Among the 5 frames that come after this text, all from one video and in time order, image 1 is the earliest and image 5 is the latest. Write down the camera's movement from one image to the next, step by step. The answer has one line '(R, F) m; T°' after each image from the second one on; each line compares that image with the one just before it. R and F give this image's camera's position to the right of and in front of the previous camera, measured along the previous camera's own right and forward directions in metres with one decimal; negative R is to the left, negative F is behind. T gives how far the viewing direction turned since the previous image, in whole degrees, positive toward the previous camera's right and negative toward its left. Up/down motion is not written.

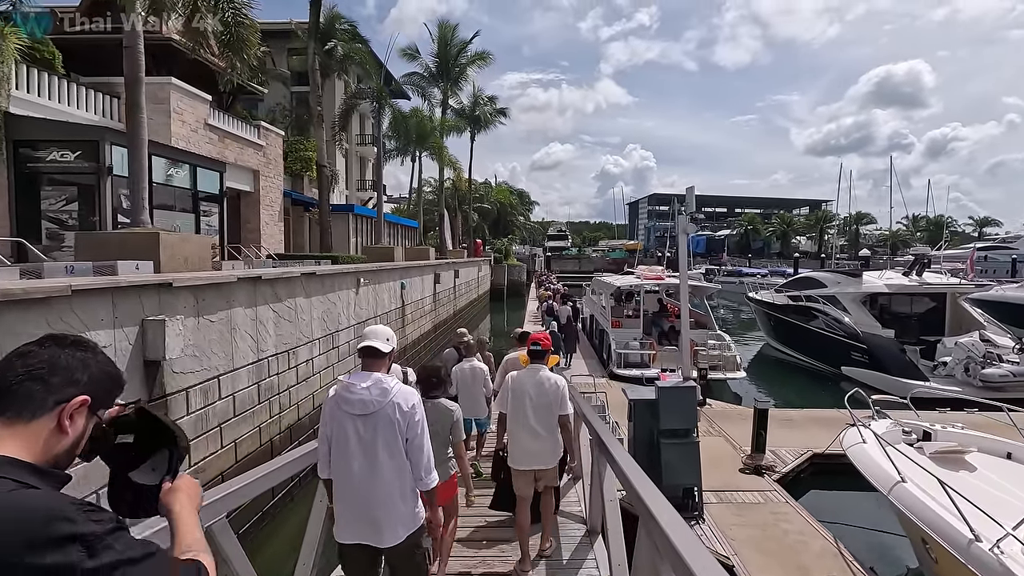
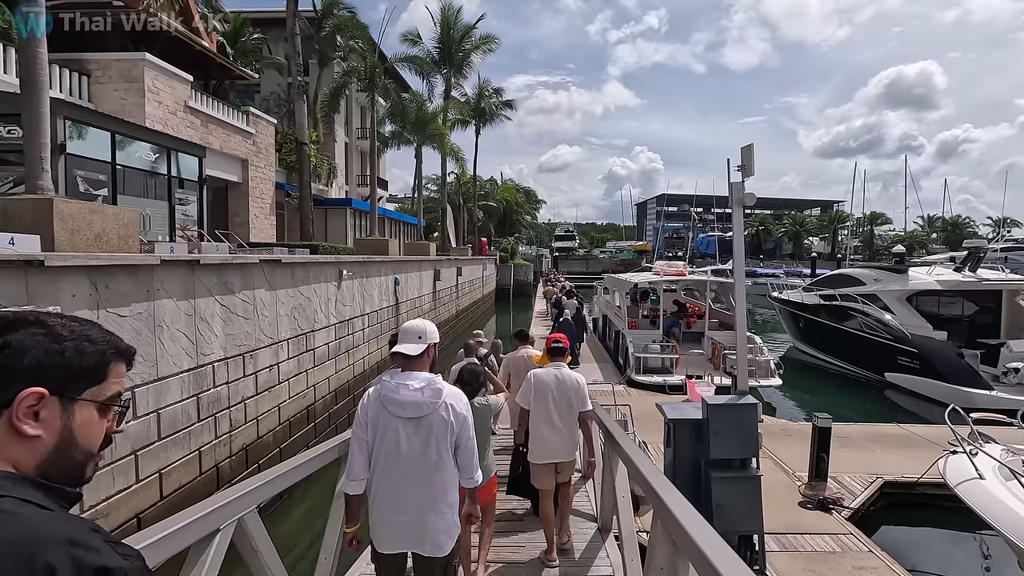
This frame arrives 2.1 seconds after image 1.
(0.0, +1.7) m; -1°
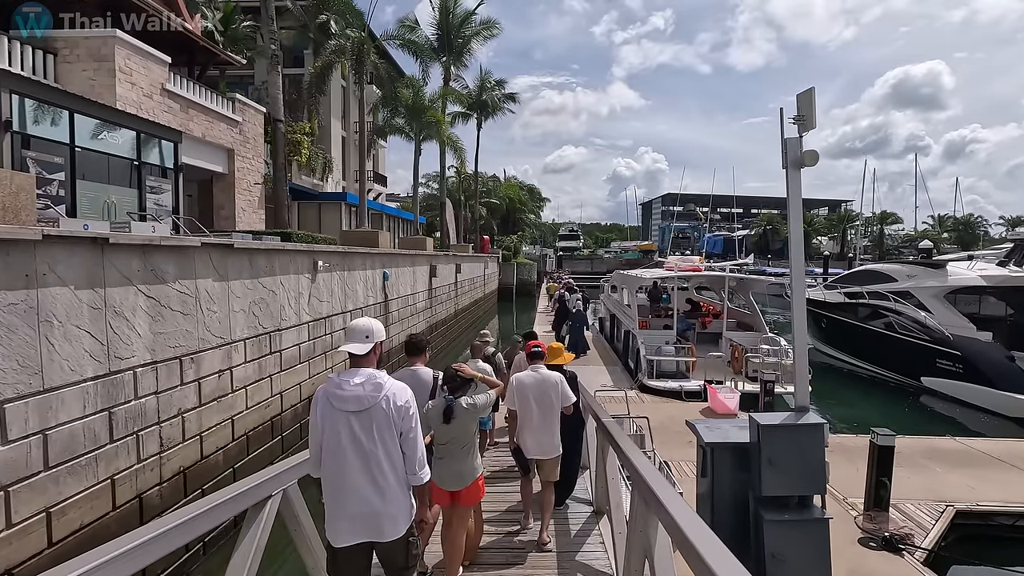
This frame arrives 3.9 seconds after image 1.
(+0.1, +1.4) m; 0°
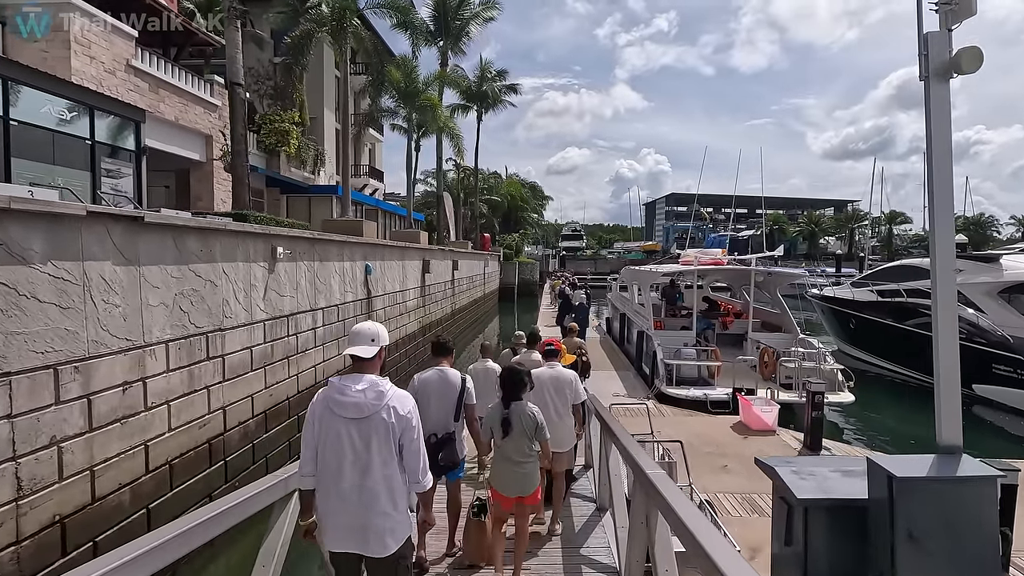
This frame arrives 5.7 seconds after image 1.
(+0.1, +1.6) m; 0°
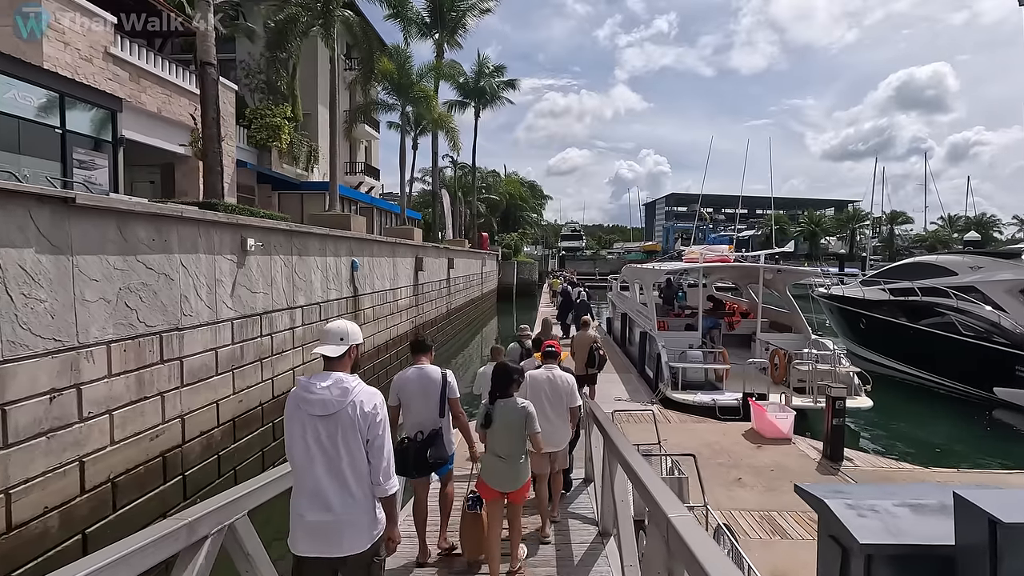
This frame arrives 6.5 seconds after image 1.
(+0.1, +0.7) m; 0°
